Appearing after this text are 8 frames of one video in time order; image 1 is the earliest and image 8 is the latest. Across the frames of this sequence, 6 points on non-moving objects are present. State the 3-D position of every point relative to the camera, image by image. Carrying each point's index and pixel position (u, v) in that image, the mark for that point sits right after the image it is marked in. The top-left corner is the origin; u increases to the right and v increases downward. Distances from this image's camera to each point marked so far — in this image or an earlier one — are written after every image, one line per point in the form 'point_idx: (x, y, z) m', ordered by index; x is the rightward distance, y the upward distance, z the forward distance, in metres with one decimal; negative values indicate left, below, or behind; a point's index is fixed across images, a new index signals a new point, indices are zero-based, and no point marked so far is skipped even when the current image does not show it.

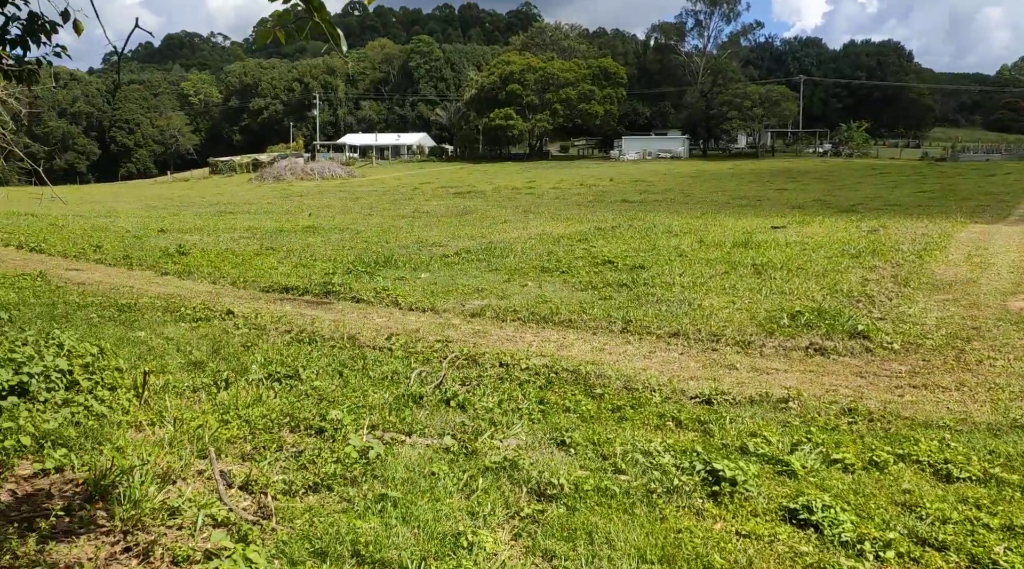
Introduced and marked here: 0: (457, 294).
0: (-0.7, -0.1, +10.5) m
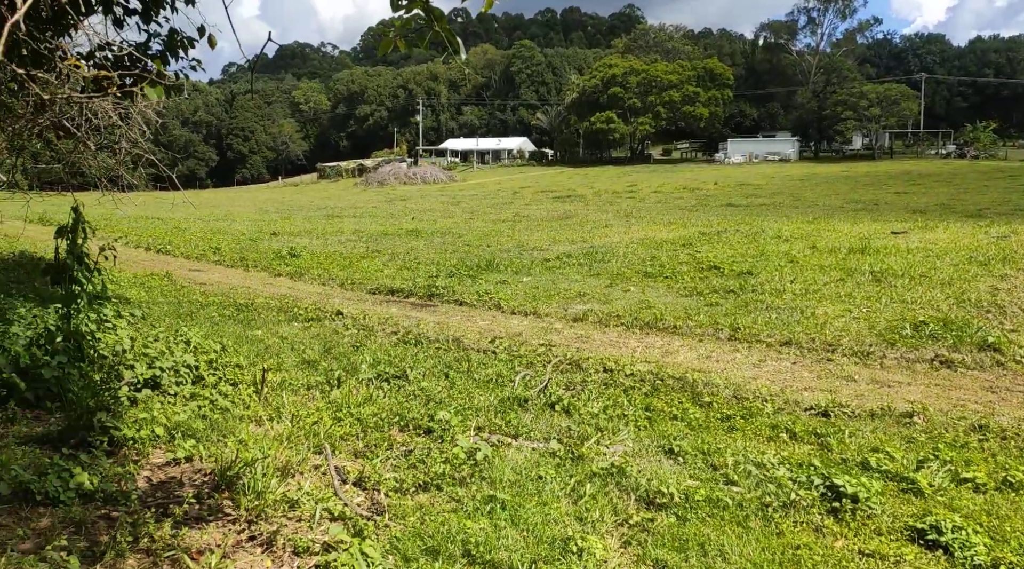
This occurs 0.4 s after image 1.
0: (+0.6, -0.2, +10.5) m
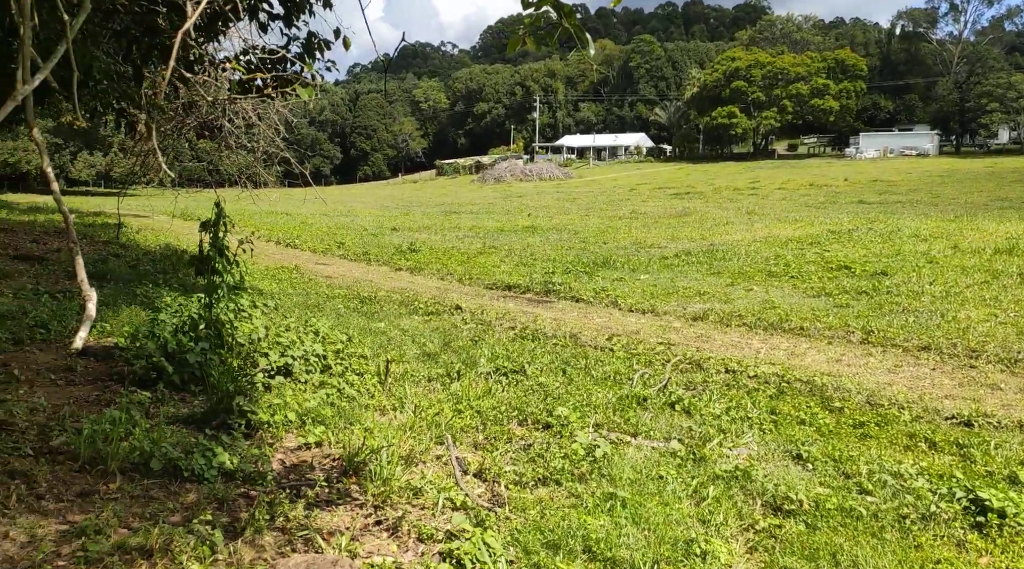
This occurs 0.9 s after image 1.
0: (+2.0, -0.1, +10.3) m
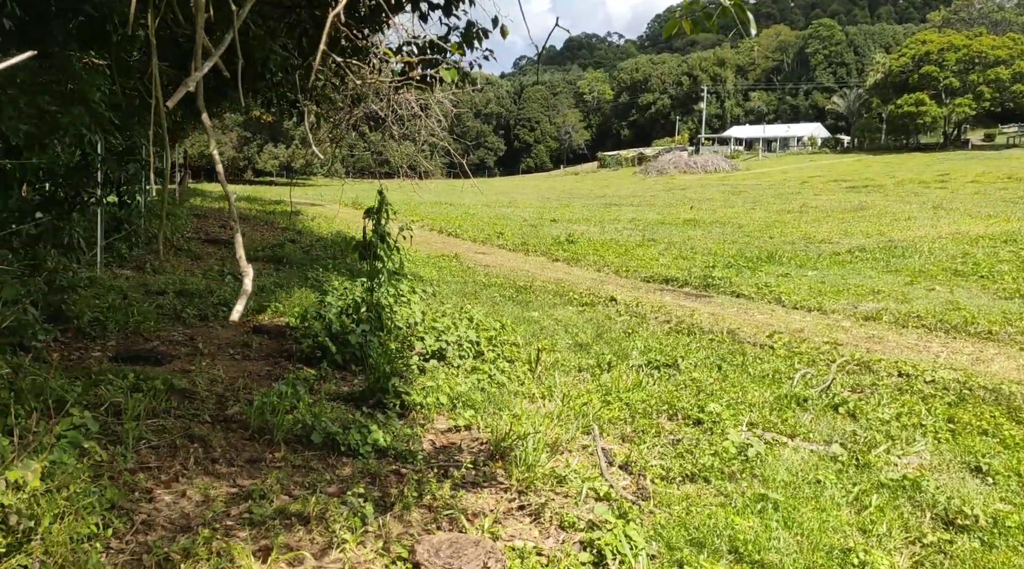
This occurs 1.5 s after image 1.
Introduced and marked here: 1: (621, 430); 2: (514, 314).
0: (+3.8, -0.1, +9.8) m
1: (+0.6, -0.8, +4.7) m
2: (0.0, -0.3, +8.3) m
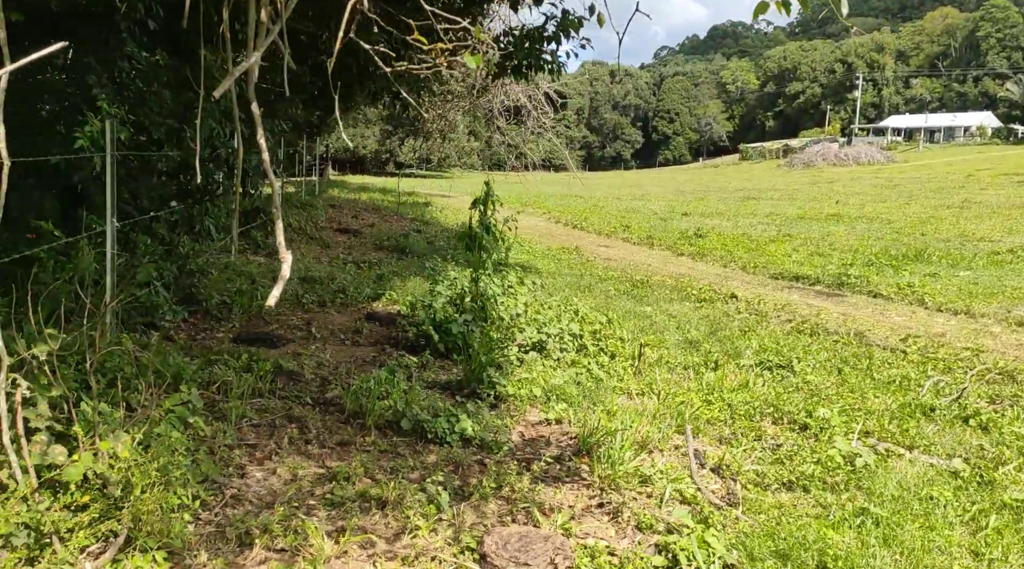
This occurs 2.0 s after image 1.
0: (+5.0, -0.1, +9.1) m
1: (+1.1, -0.8, +4.6) m
2: (+1.1, -0.2, +8.2) m
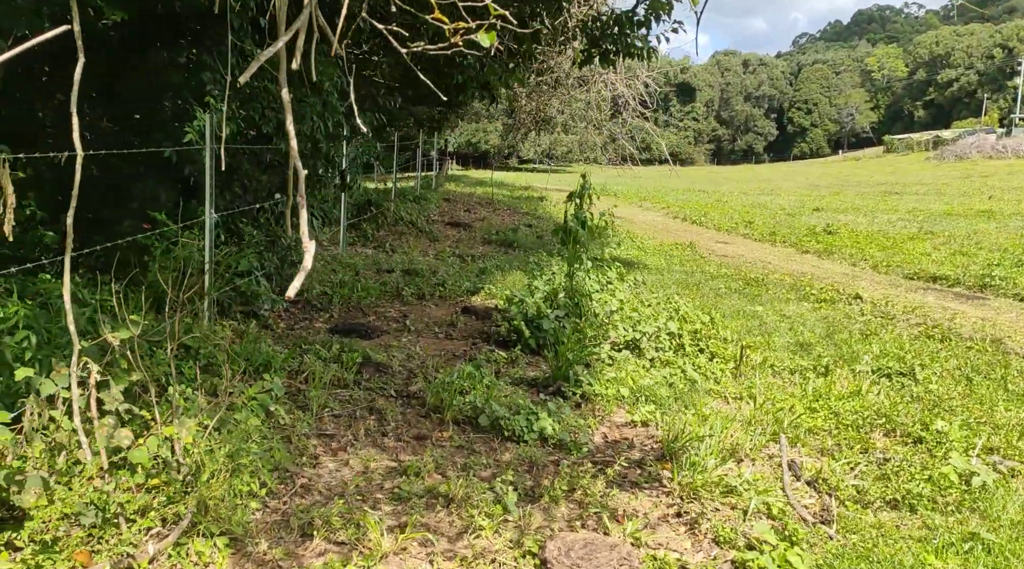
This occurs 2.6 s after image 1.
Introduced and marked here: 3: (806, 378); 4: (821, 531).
0: (+6.0, -0.2, +8.2) m
1: (+1.5, -0.8, +4.3) m
2: (+2.0, -0.2, +7.9) m
3: (+1.8, -0.6, +5.4) m
4: (+1.2, -0.9, +3.3) m
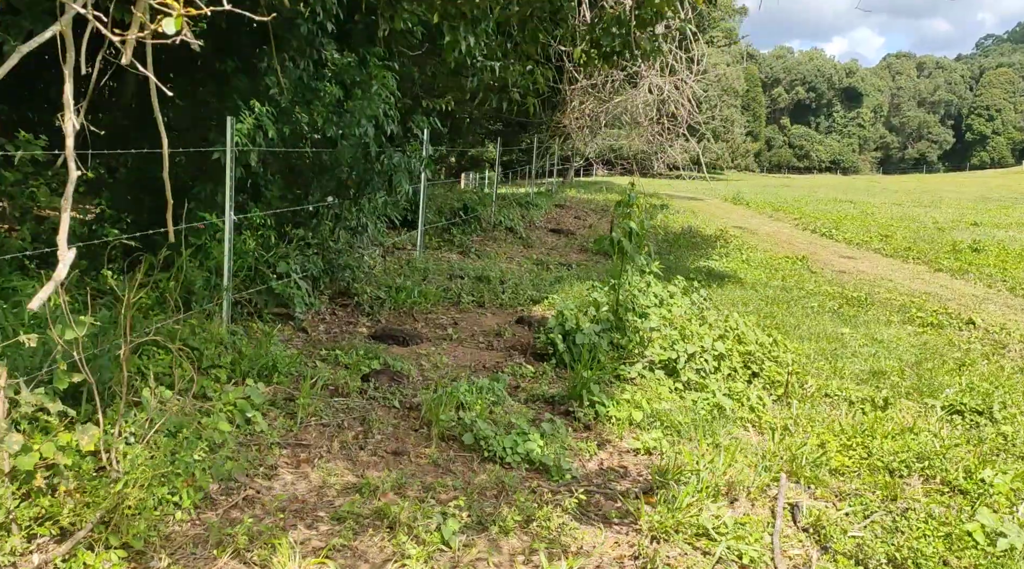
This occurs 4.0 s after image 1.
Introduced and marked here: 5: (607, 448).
0: (+6.6, -0.5, +7.0) m
1: (+1.5, -0.9, +3.8) m
2: (+2.5, -0.4, +7.3) m
3: (+2.0, -0.7, +4.9) m
4: (+1.0, -1.0, +2.9) m
5: (+0.4, -0.8, +4.0) m
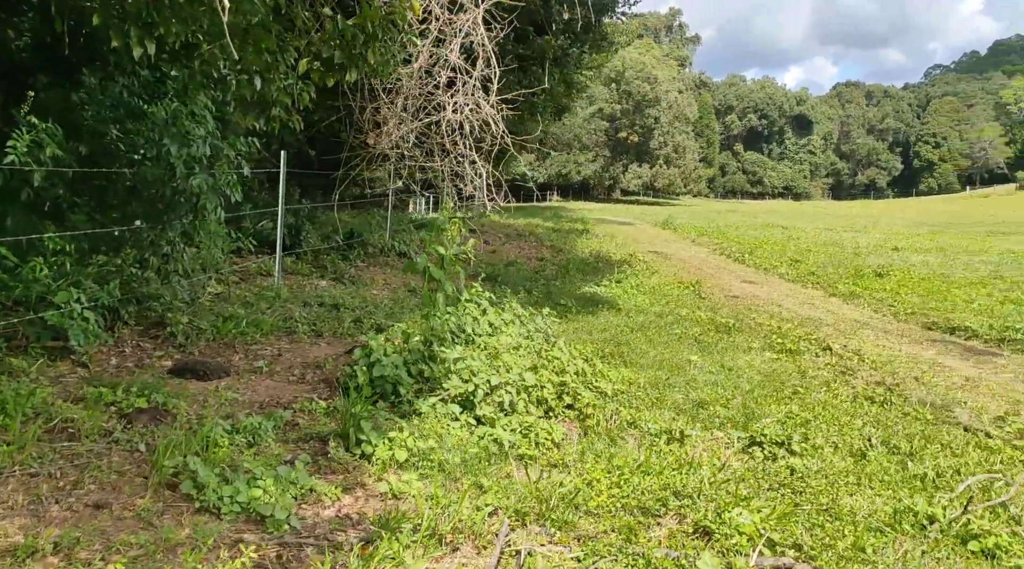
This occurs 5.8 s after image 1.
0: (+5.3, -0.7, +7.0) m
1: (+0.4, -1.0, +3.6) m
2: (+1.3, -0.6, +7.1) m
3: (+0.8, -0.9, +4.7) m
4: (-0.1, -1.1, +2.7) m
5: (-0.7, -0.9, +3.7) m
